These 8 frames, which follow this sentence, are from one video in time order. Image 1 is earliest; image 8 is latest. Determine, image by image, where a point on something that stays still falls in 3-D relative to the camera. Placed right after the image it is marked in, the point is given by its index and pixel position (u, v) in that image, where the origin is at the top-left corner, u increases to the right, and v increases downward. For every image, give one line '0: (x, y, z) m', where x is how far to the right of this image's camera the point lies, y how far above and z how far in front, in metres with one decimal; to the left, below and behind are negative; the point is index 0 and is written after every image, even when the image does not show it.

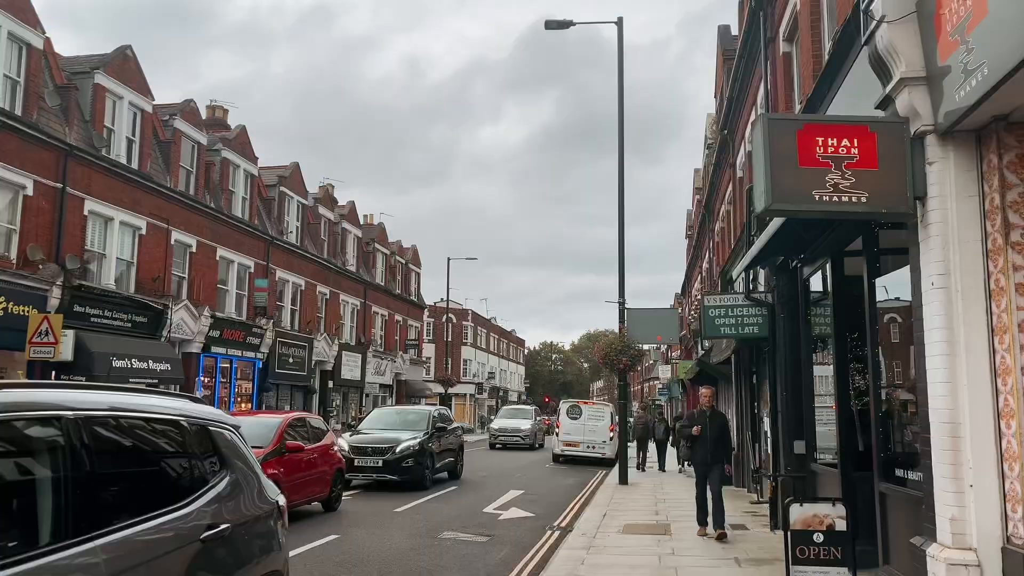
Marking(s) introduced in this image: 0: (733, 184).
0: (+4.9, +2.3, +17.3) m
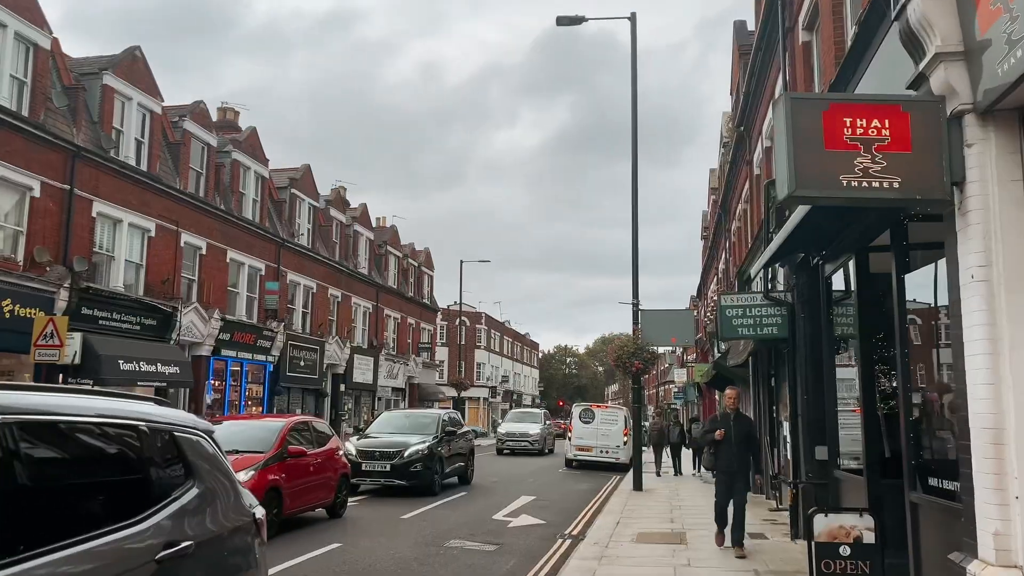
0: (+5.1, +2.3, +16.8) m
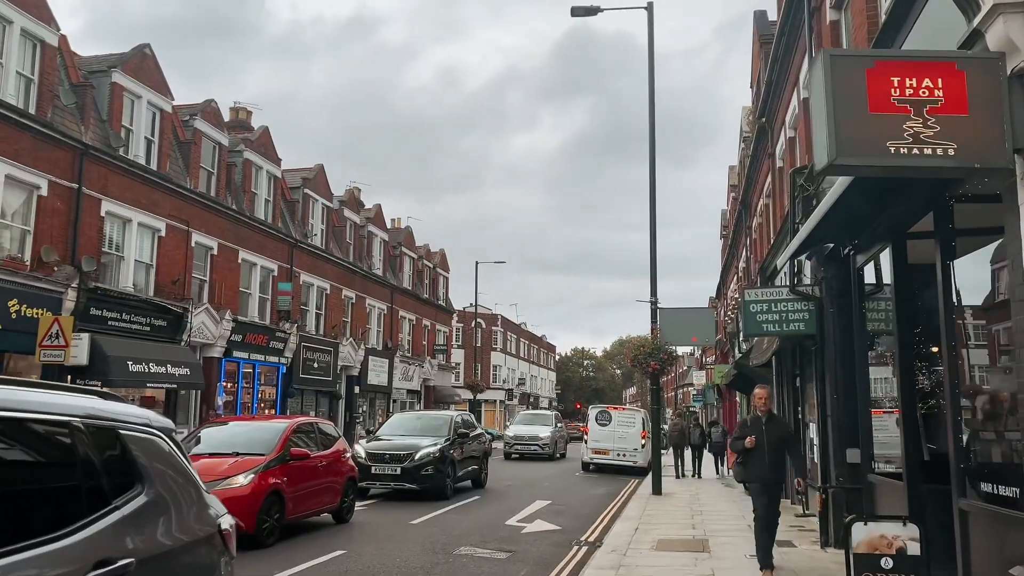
0: (+5.4, +2.3, +16.2) m
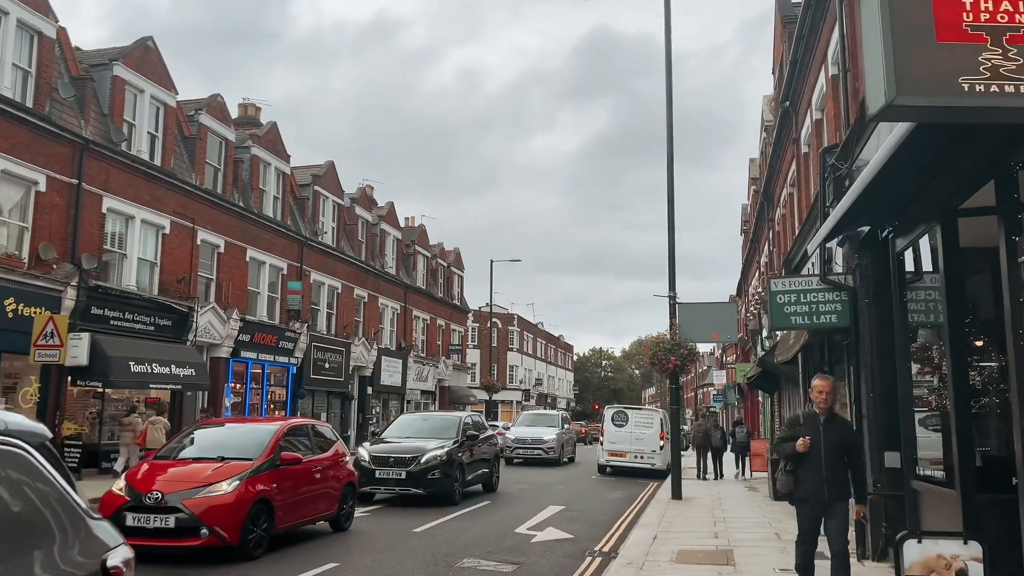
0: (+5.6, +2.5, +15.3) m
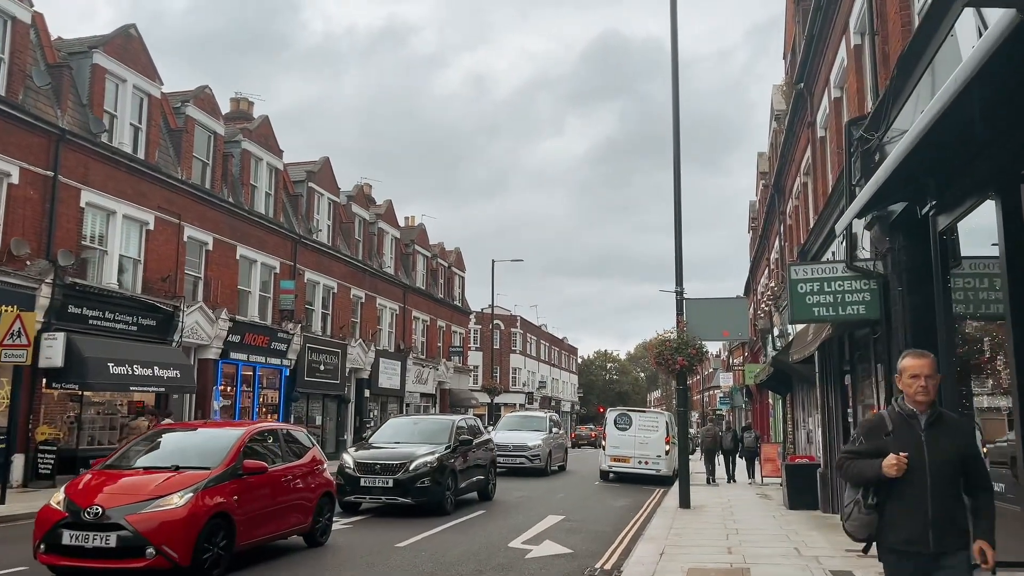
0: (+5.5, +2.6, +14.4) m
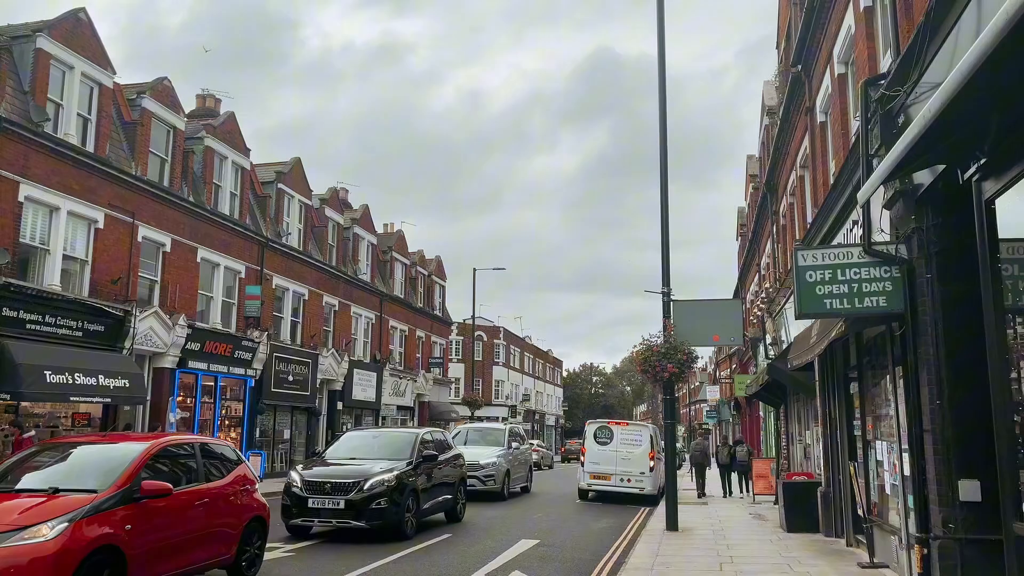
0: (+5.0, +2.6, +13.2) m
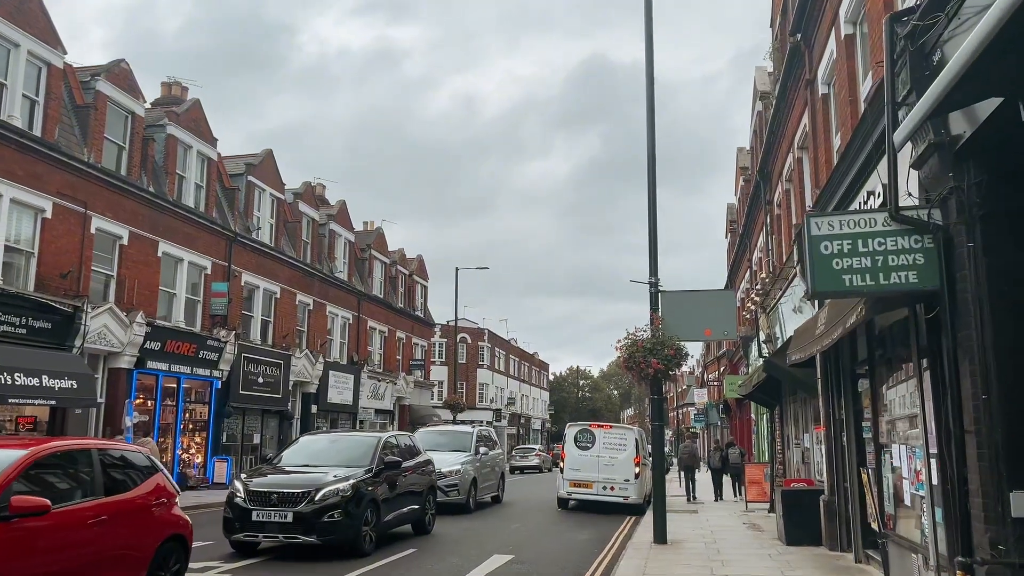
0: (+4.6, +2.7, +12.1) m
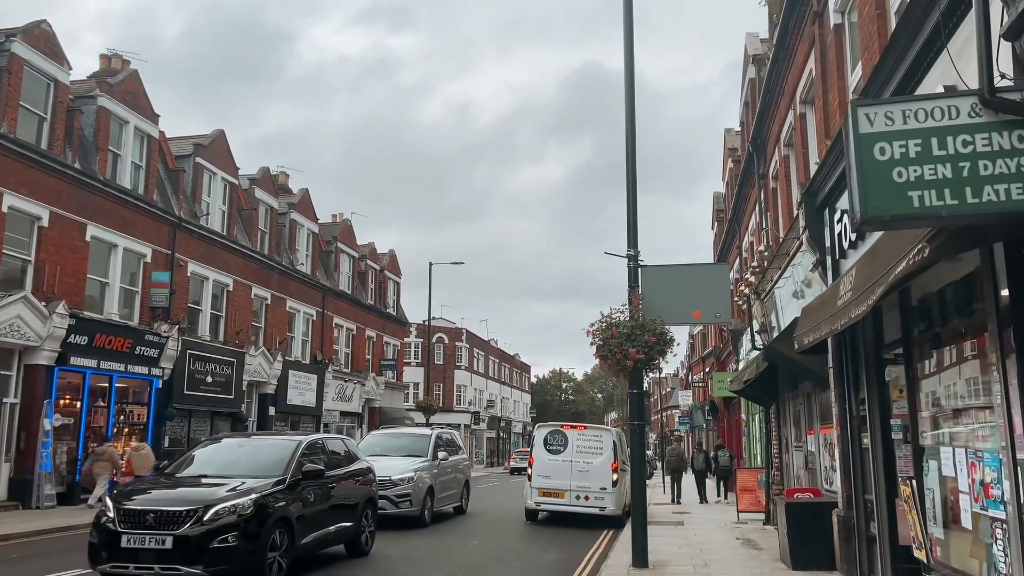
0: (+4.0, +3.1, +10.2) m
